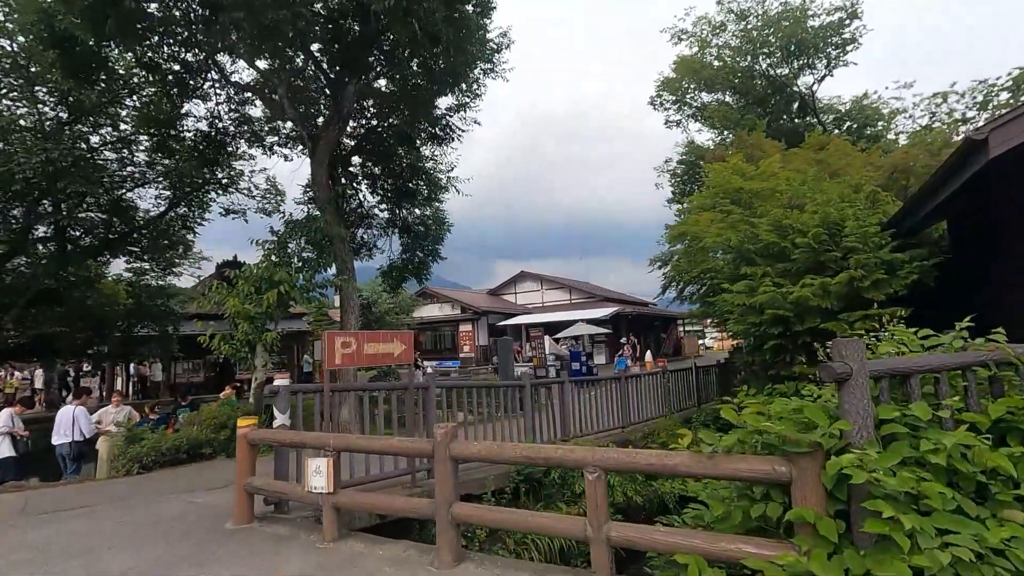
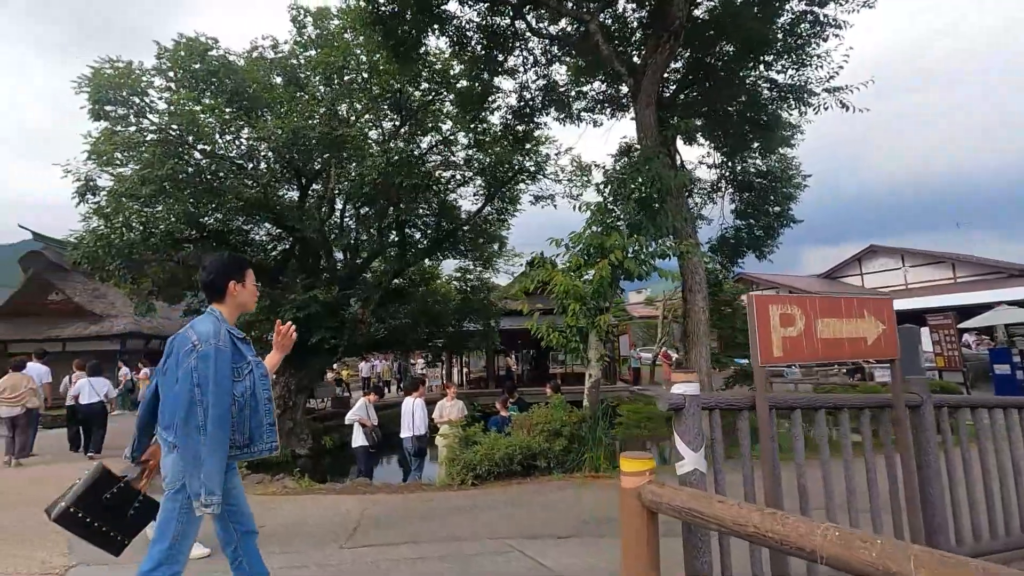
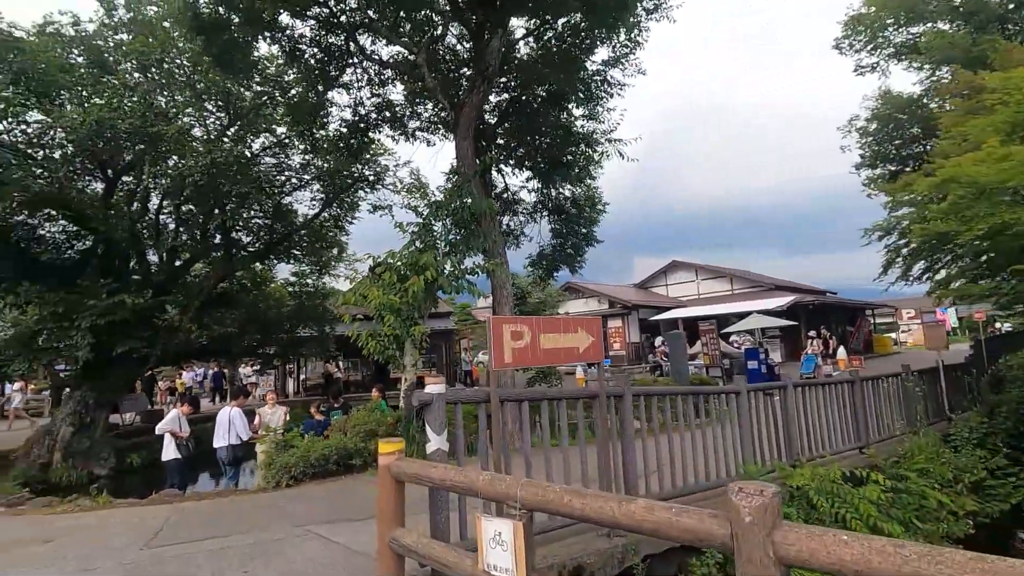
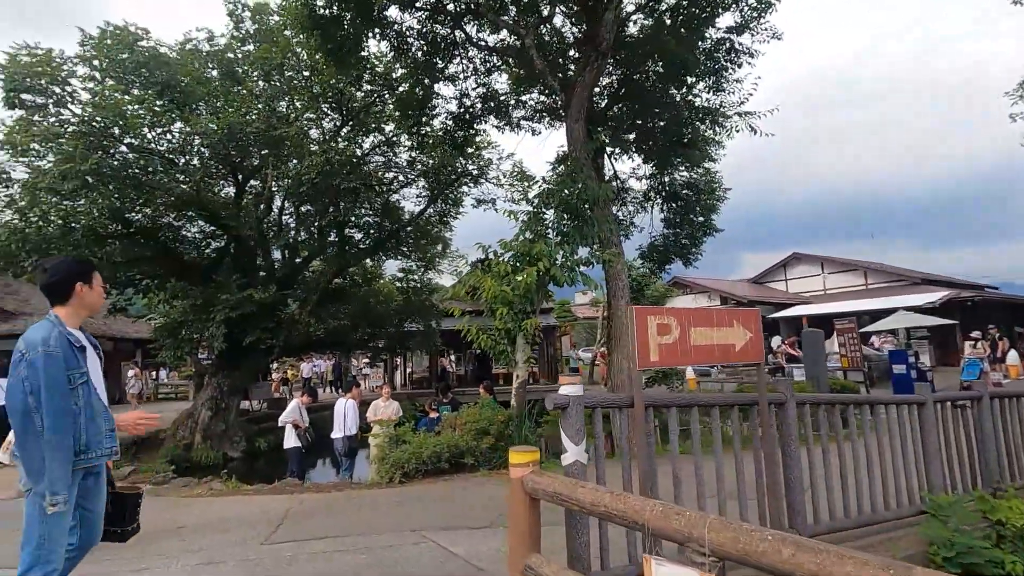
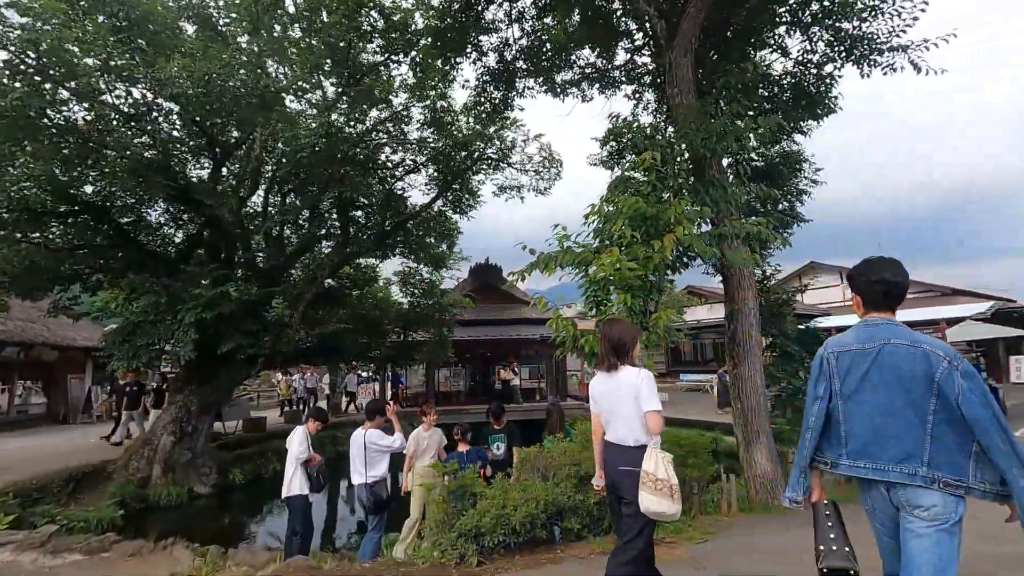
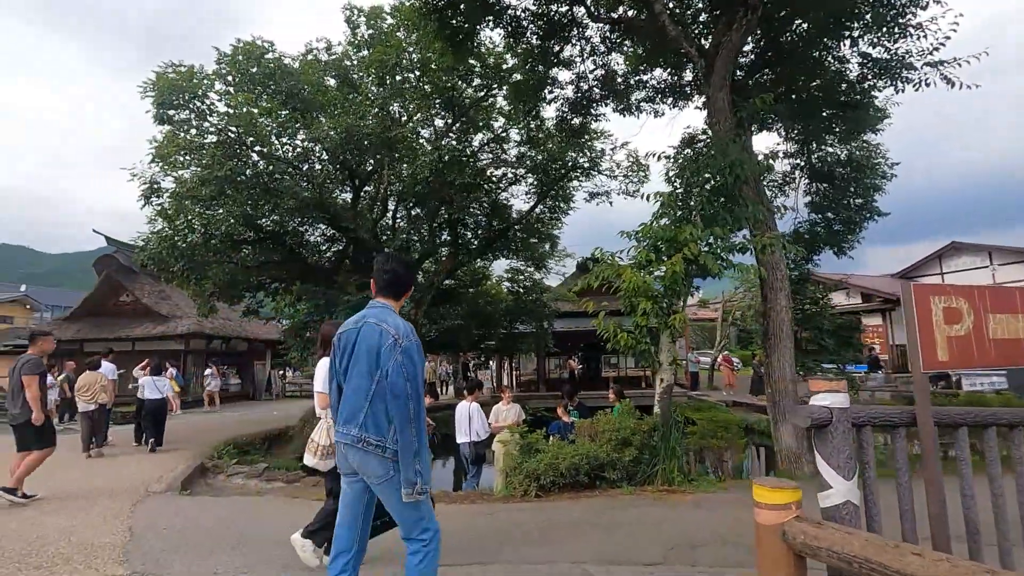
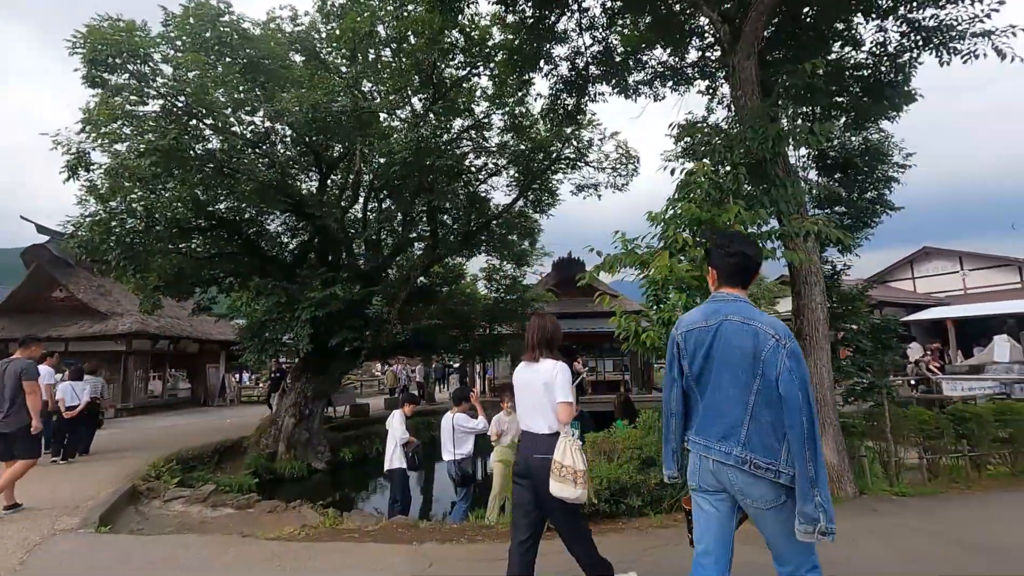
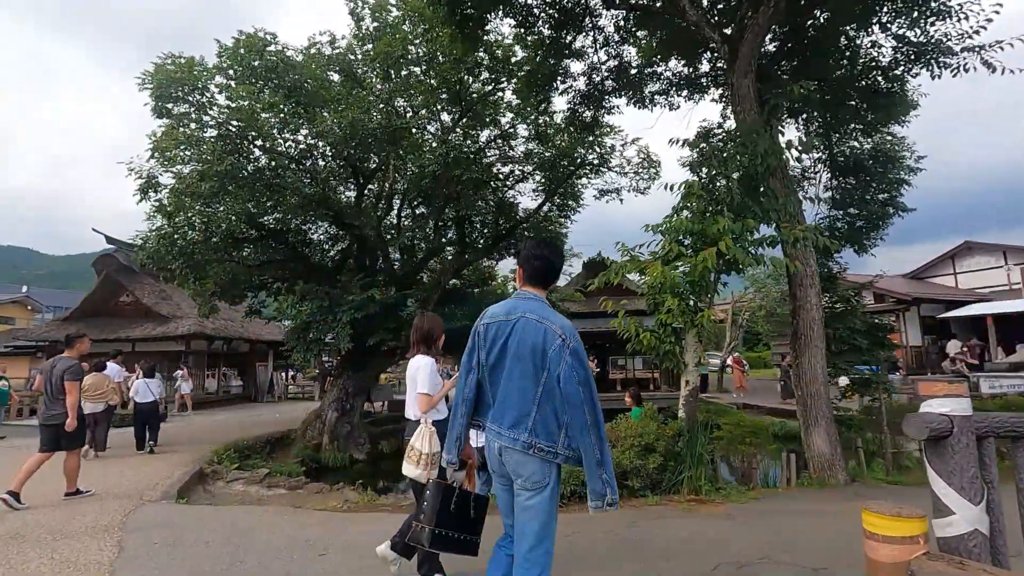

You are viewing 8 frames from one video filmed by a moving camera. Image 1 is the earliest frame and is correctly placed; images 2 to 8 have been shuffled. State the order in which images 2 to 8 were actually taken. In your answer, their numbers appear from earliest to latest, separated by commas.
3, 4, 2, 6, 8, 7, 5
